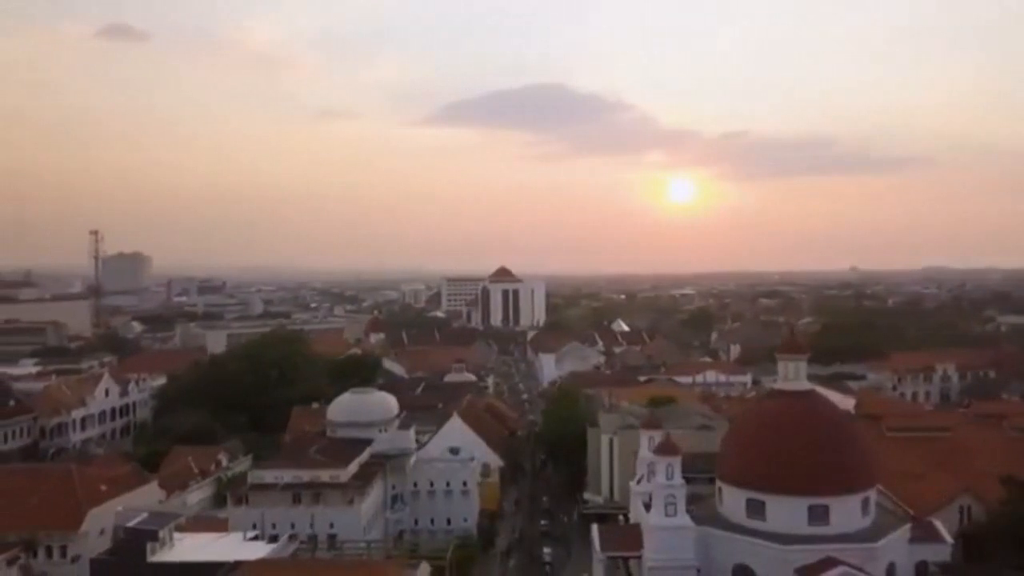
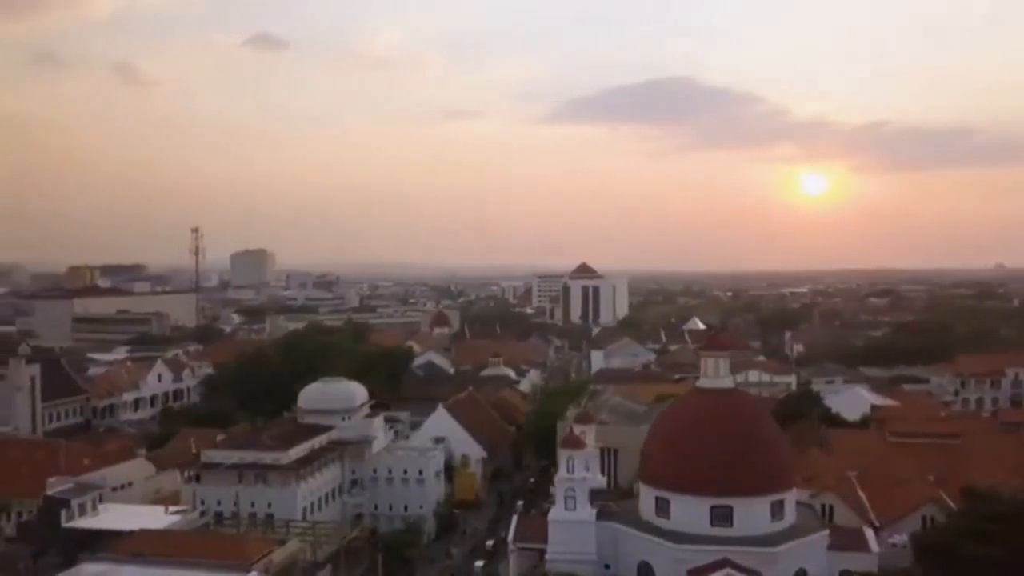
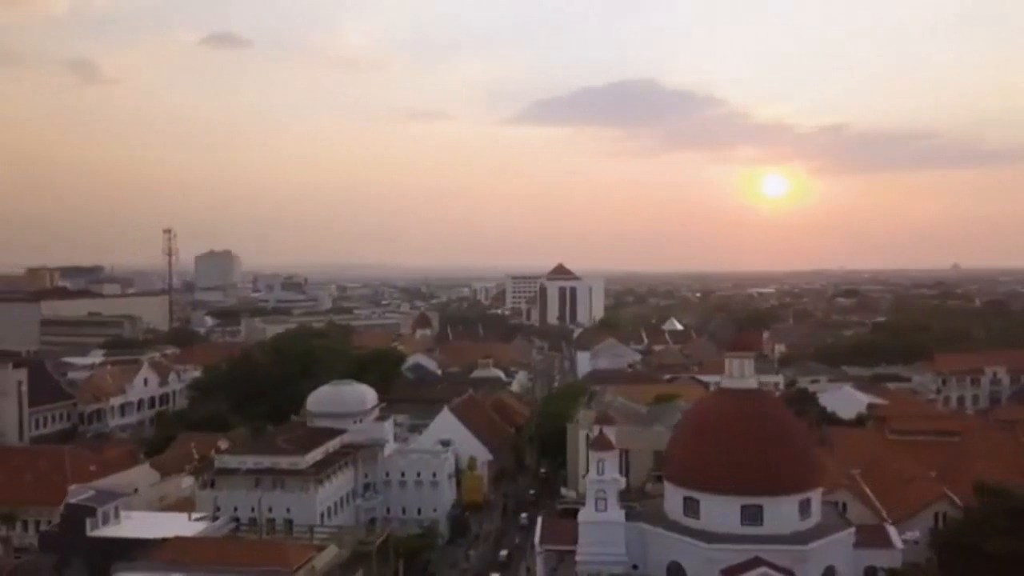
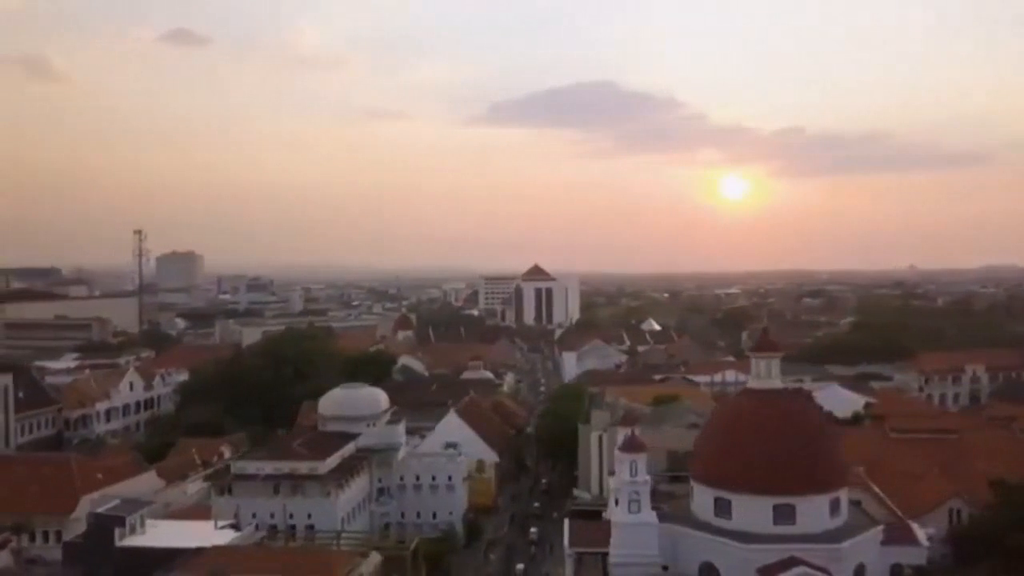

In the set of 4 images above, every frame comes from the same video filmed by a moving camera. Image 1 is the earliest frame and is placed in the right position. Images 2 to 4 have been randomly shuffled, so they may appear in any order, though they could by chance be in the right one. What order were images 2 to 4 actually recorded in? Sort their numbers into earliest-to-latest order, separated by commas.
4, 3, 2
